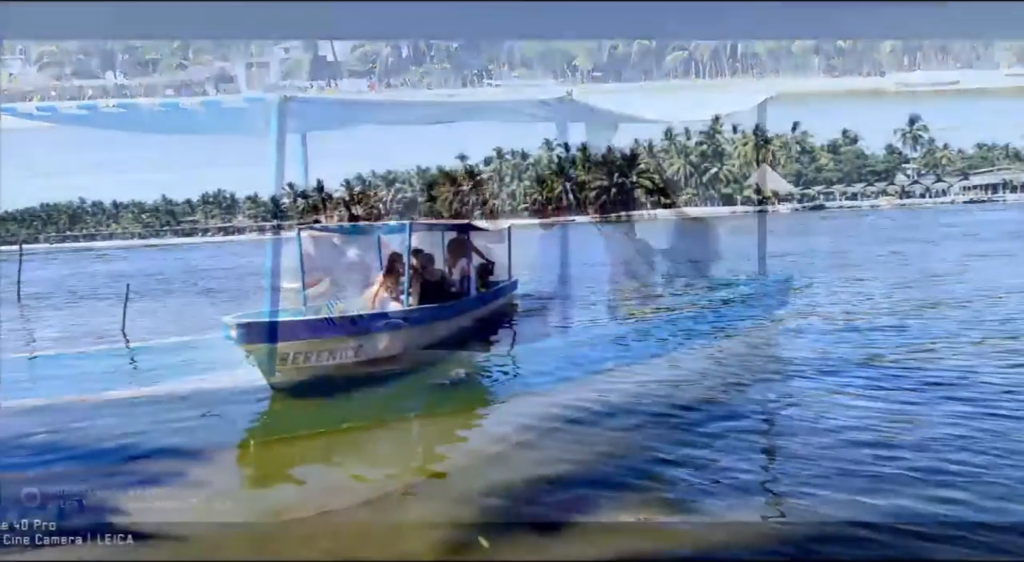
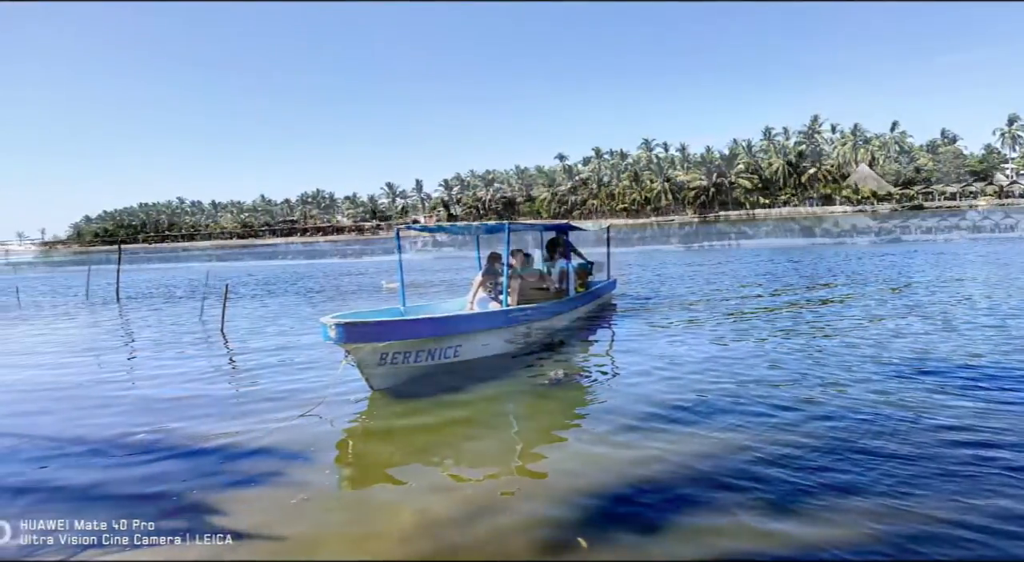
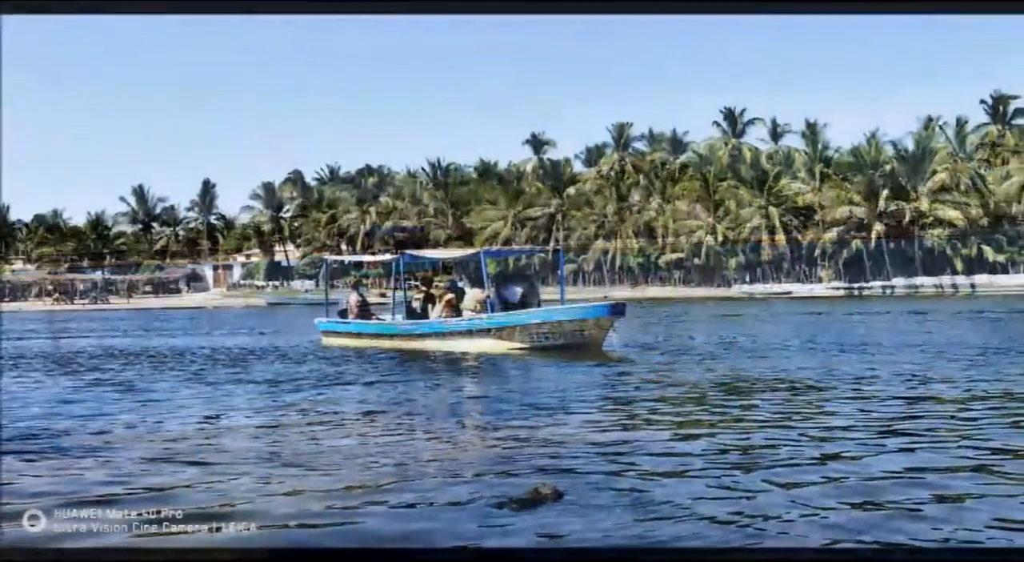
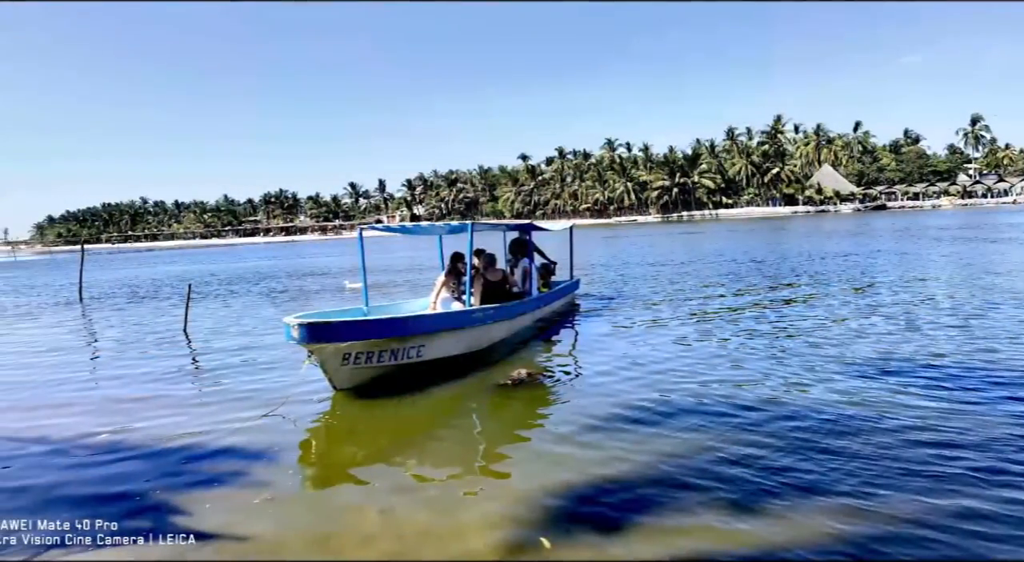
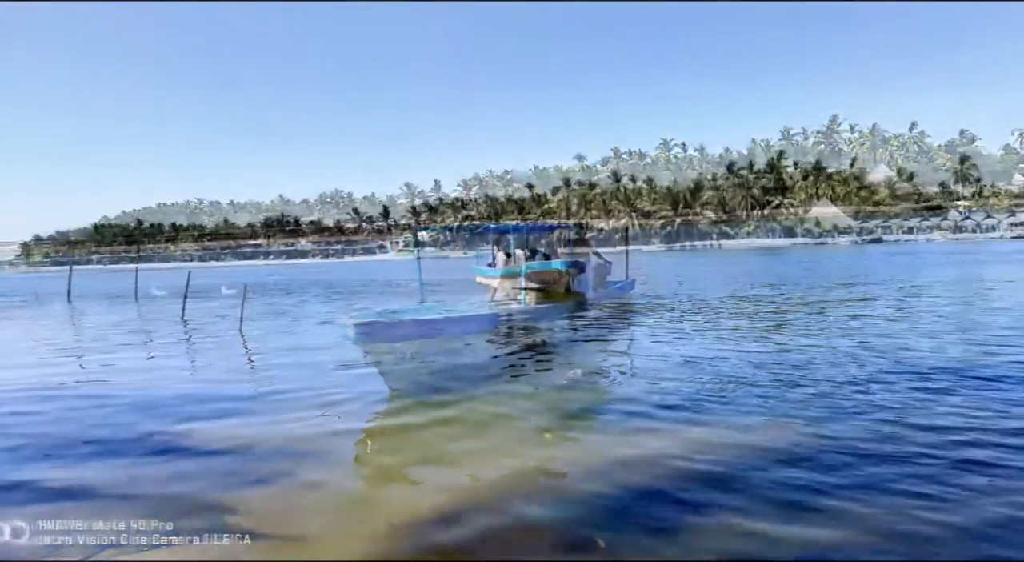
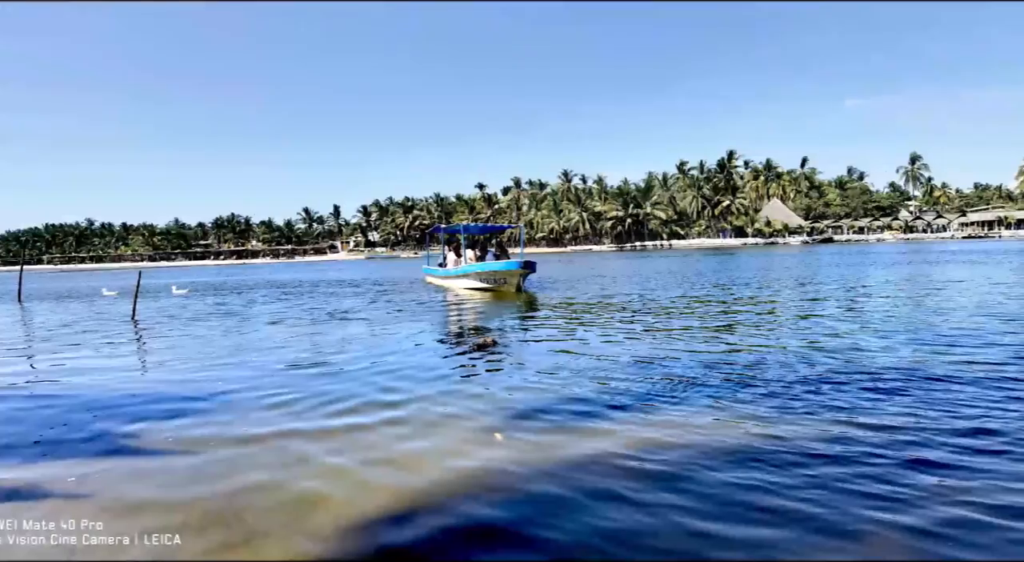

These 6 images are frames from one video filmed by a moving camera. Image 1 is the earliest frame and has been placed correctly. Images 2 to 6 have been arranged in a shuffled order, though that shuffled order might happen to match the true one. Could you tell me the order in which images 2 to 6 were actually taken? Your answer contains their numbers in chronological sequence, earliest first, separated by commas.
4, 2, 5, 6, 3
